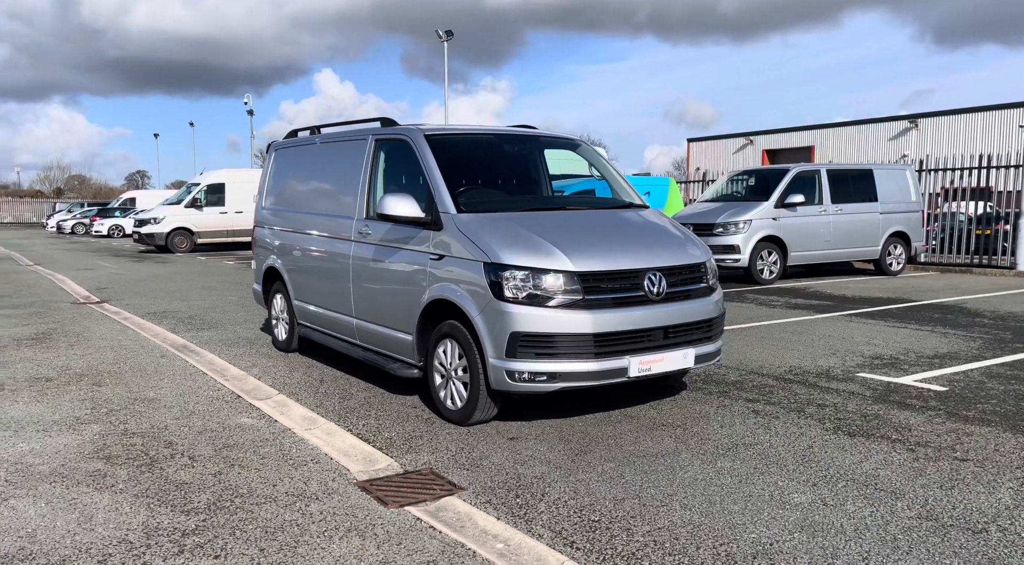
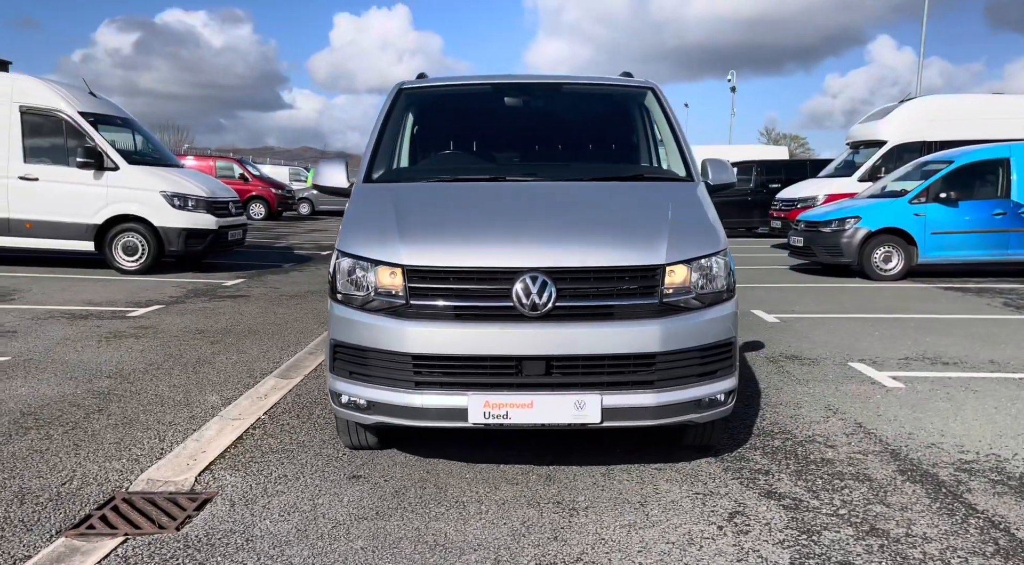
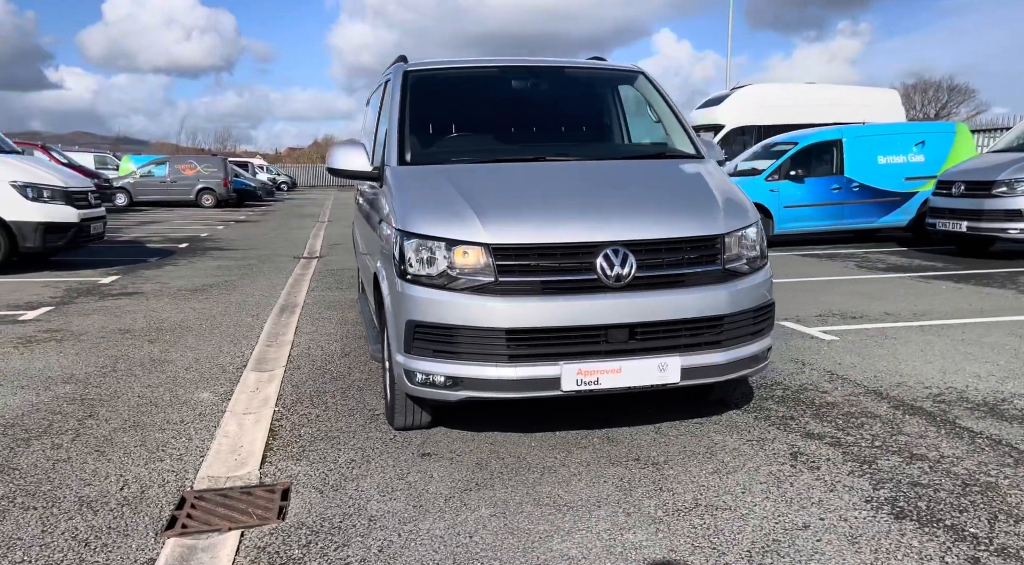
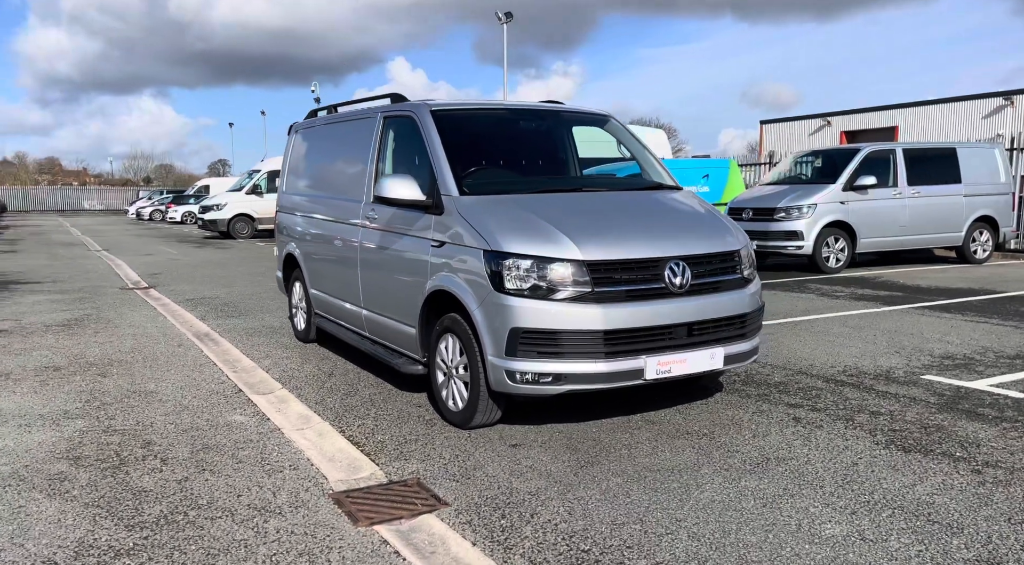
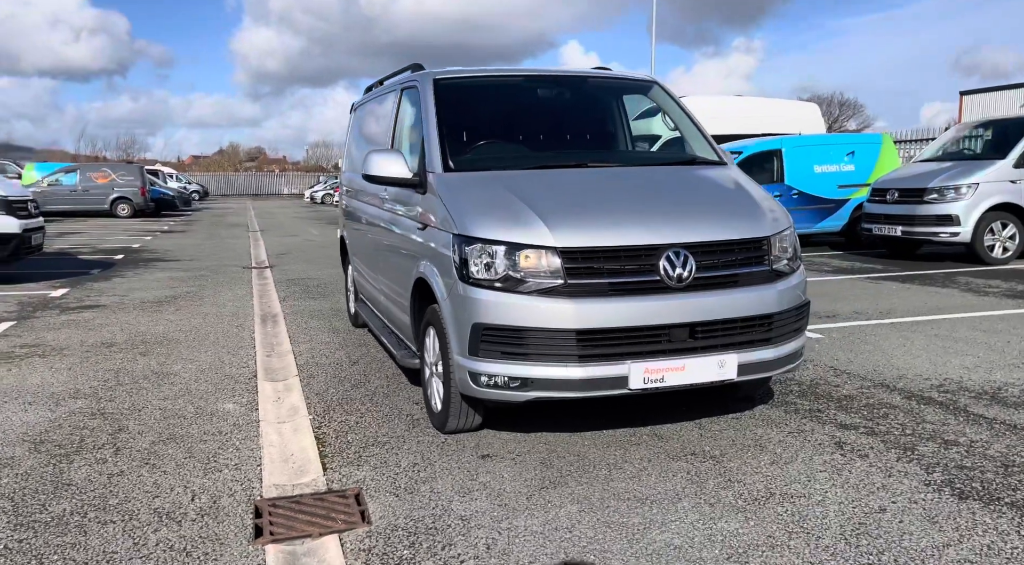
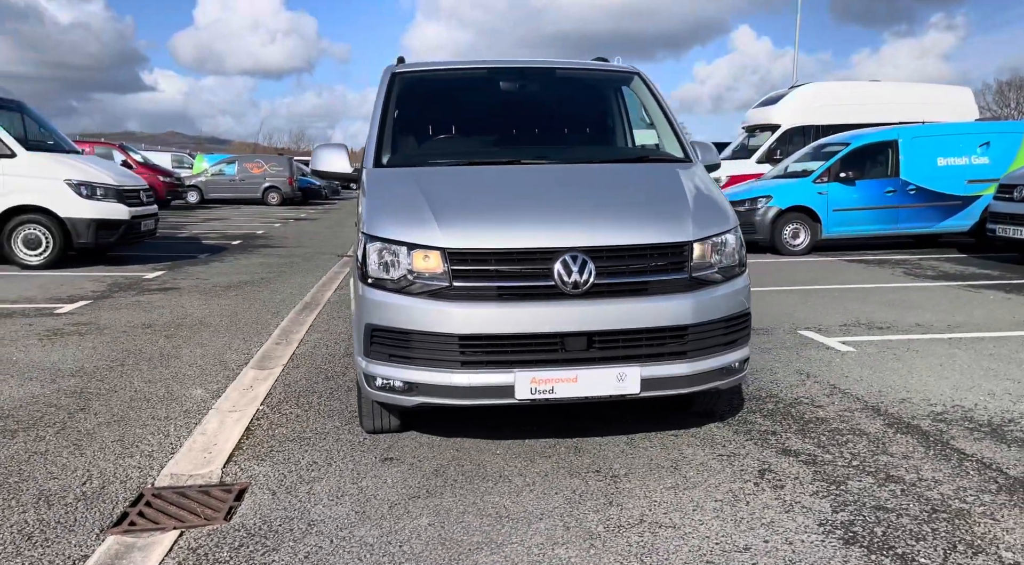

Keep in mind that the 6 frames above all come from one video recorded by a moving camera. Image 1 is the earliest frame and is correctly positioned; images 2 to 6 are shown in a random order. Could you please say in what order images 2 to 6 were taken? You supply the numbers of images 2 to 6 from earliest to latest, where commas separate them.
4, 5, 3, 6, 2
